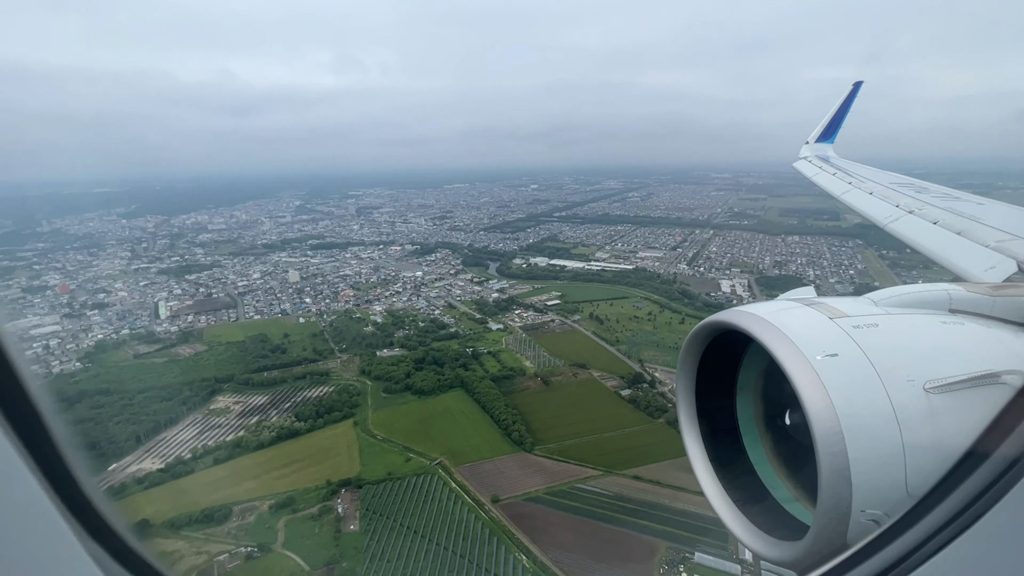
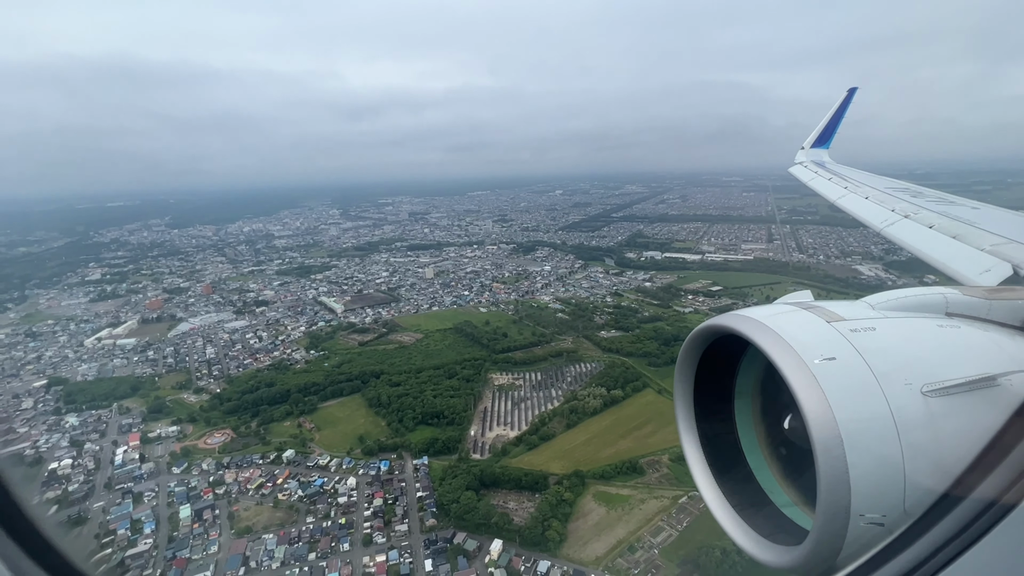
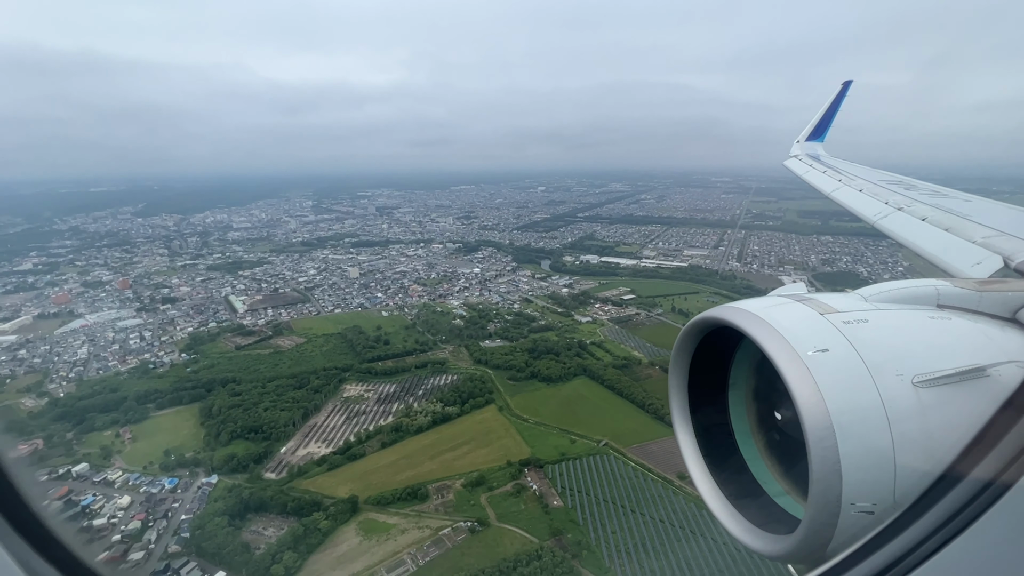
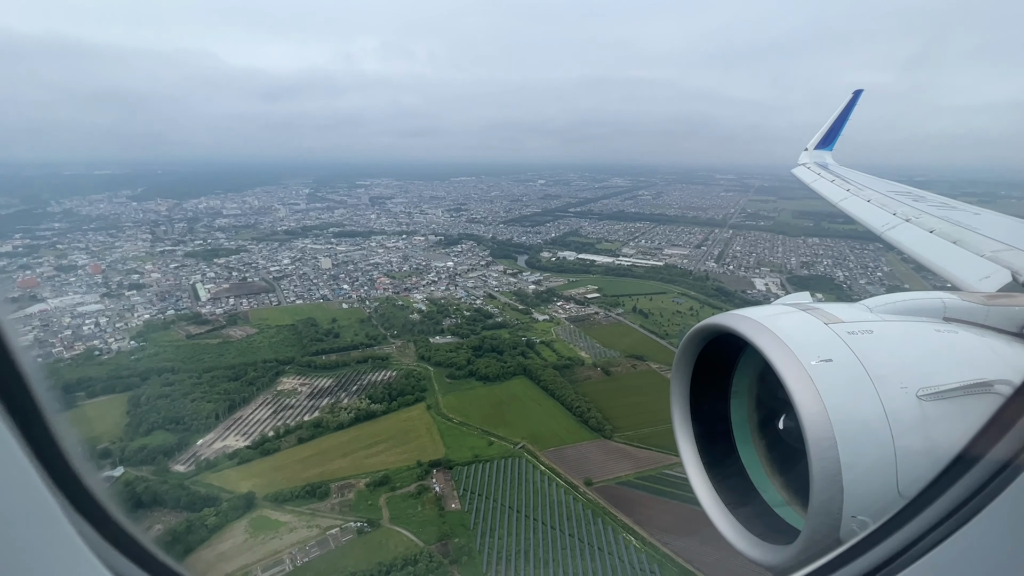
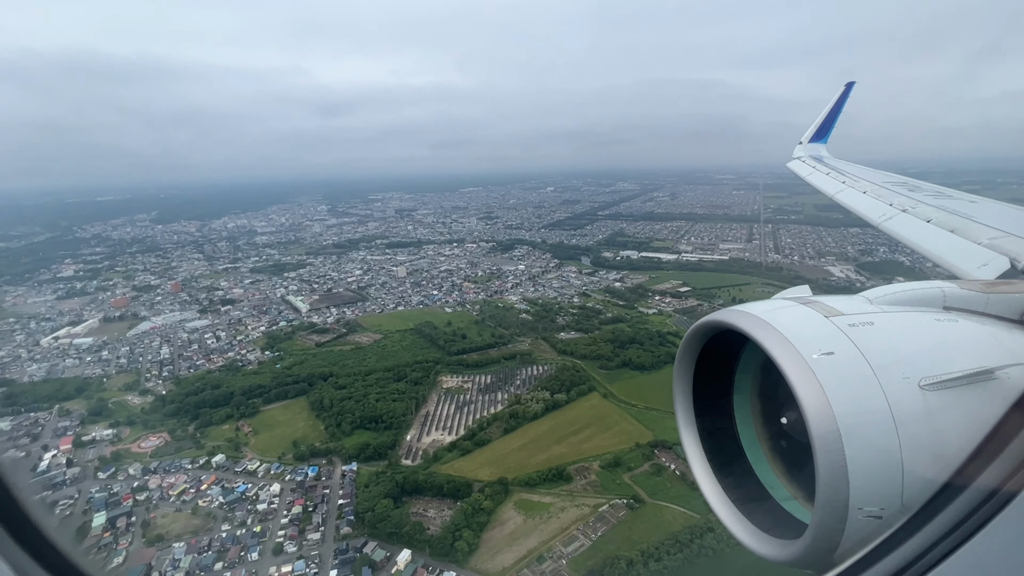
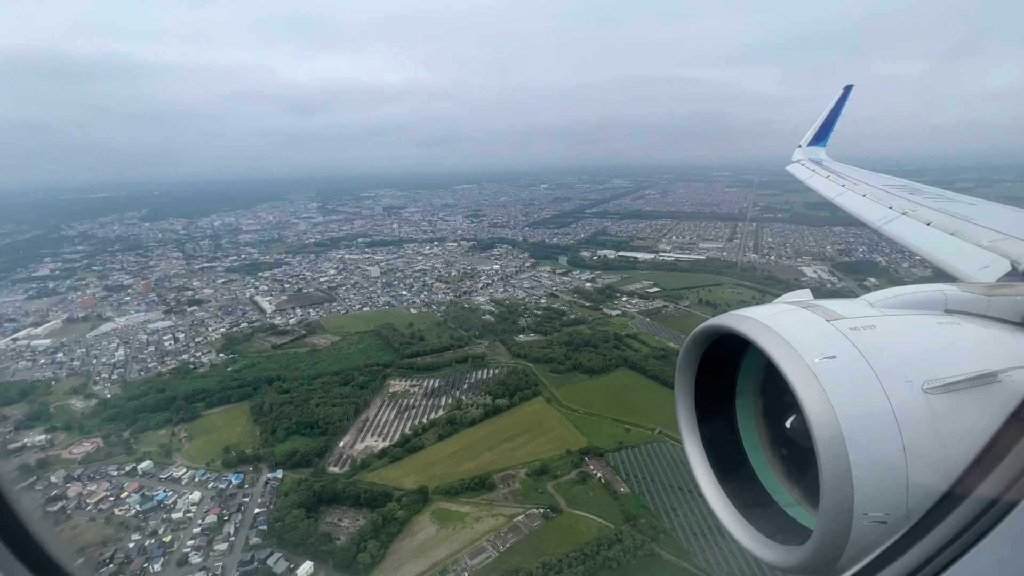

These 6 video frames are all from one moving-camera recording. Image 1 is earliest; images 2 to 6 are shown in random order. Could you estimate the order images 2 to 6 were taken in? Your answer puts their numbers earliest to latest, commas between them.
4, 3, 6, 5, 2
